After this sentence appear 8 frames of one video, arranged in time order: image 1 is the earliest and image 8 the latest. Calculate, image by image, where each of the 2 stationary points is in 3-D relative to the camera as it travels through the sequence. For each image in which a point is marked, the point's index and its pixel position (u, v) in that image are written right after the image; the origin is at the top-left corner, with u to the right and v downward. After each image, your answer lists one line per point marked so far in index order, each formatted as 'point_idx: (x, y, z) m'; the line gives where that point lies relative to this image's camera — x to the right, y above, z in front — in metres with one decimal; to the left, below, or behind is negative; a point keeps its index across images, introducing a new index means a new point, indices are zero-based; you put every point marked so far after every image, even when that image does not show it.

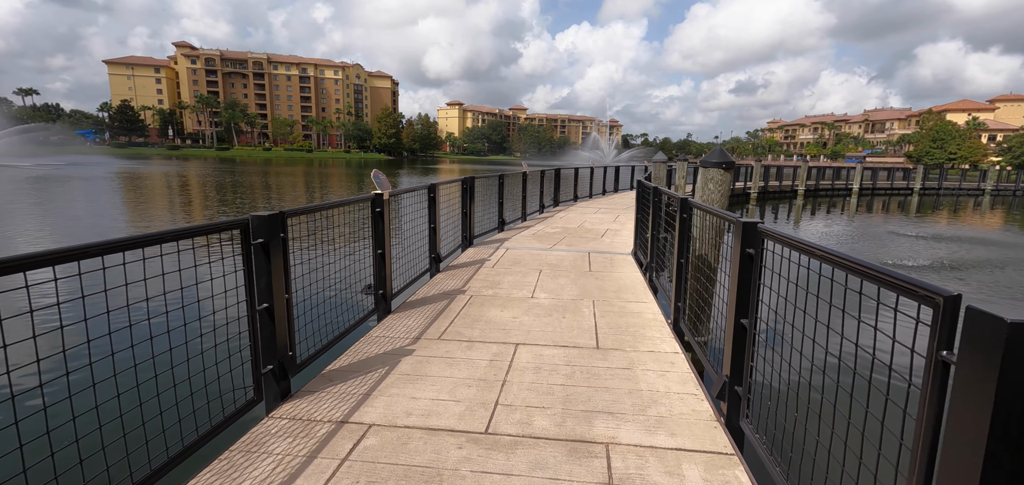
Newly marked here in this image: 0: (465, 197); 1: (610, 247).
0: (-0.7, +0.7, +7.4) m
1: (+1.5, -0.1, +7.6) m
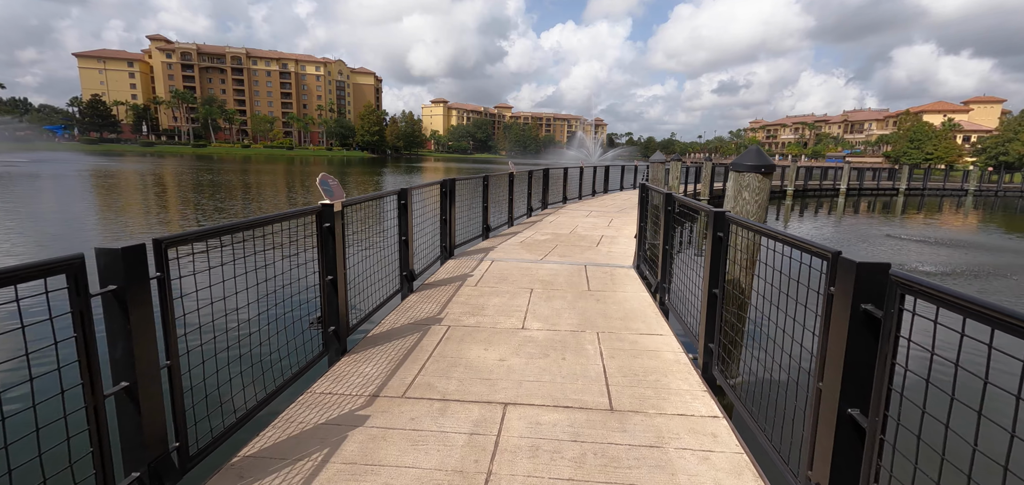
0: (-0.9, +0.5, +6.5) m
1: (+1.3, -0.2, +6.8) m
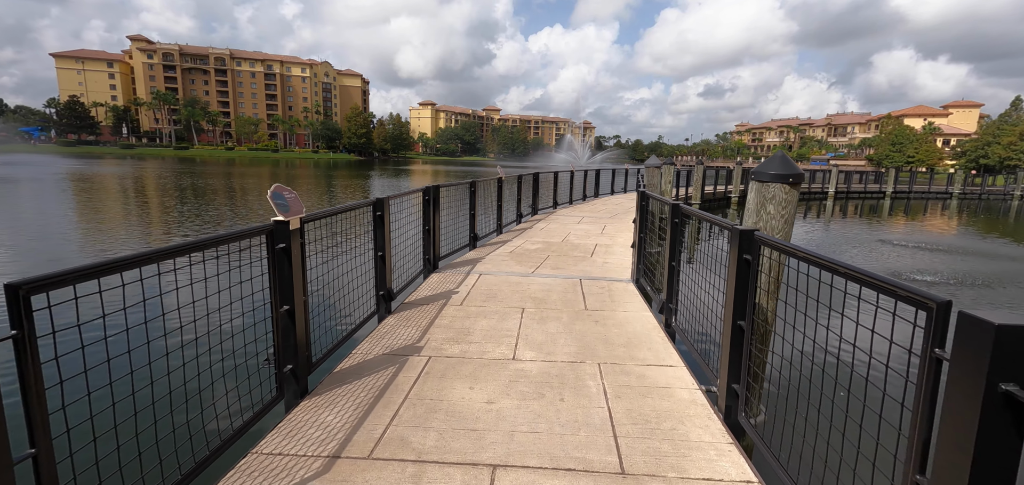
0: (-1.0, +0.4, +6.0) m
1: (+1.2, -0.4, +6.3) m
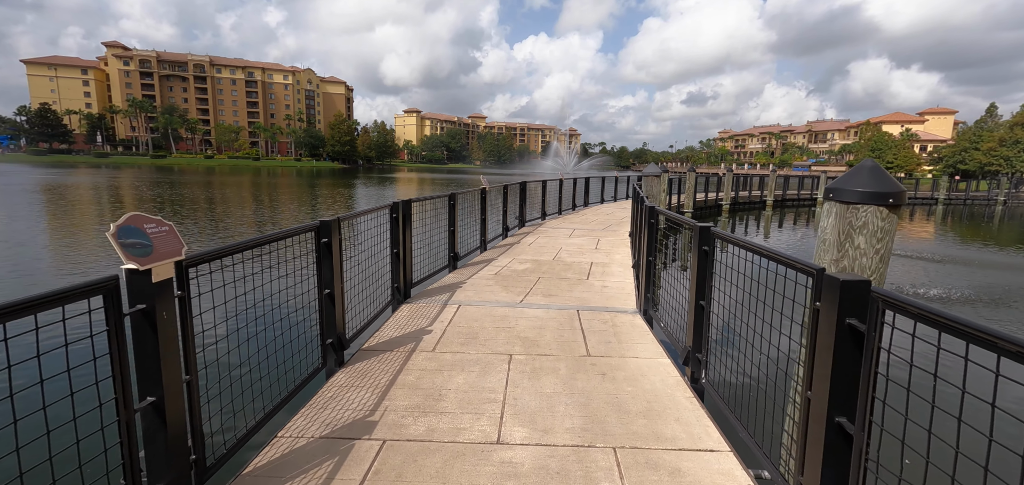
0: (-1.2, +0.1, +5.1) m
1: (+1.0, -0.6, +5.4) m
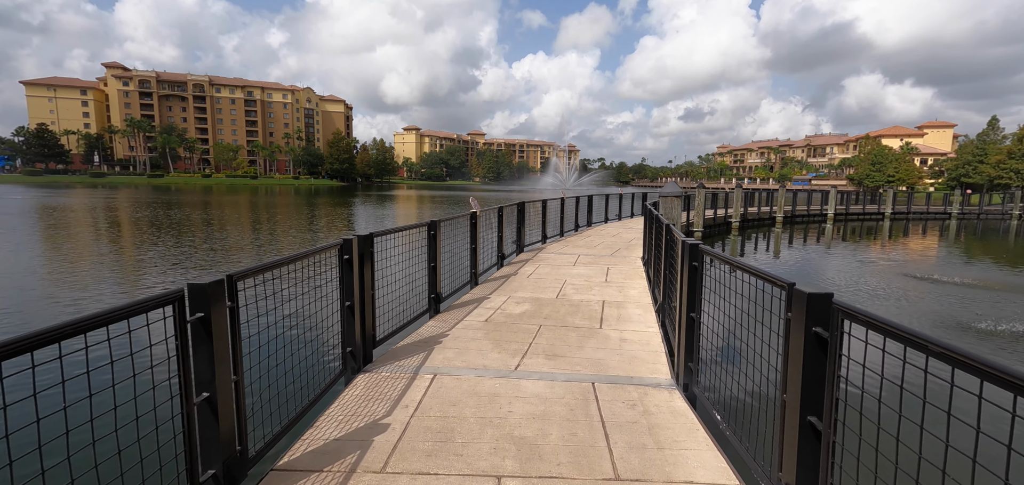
0: (-1.2, -0.2, +3.8) m
1: (+1.0, -1.0, +4.2) m
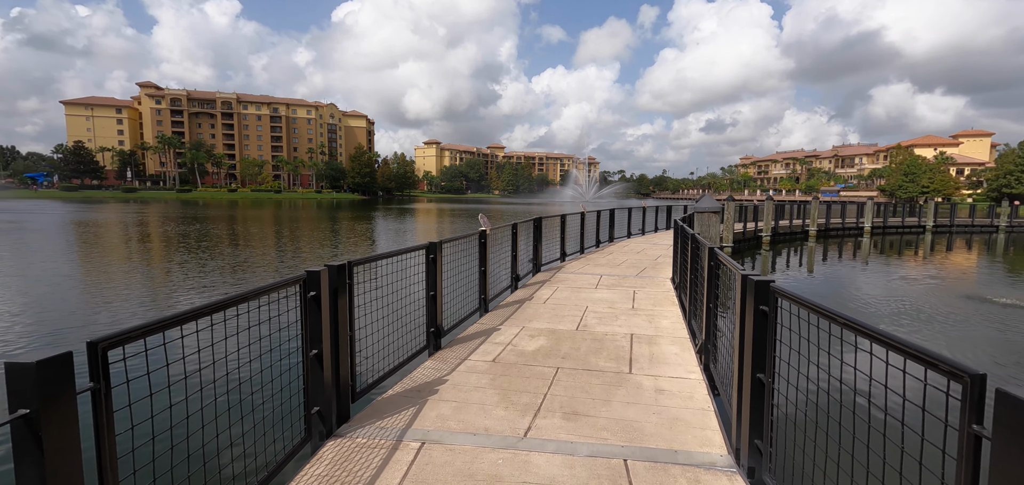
0: (-1.2, -0.4, +3.0) m
1: (+1.0, -1.2, +3.3) m
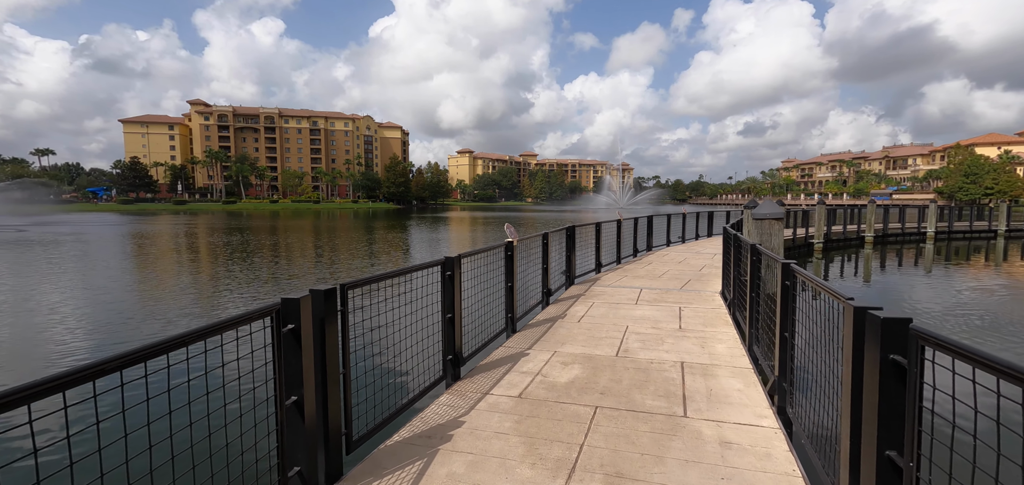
0: (-1.1, -0.5, +2.5) m
1: (+1.2, -1.3, +2.6) m
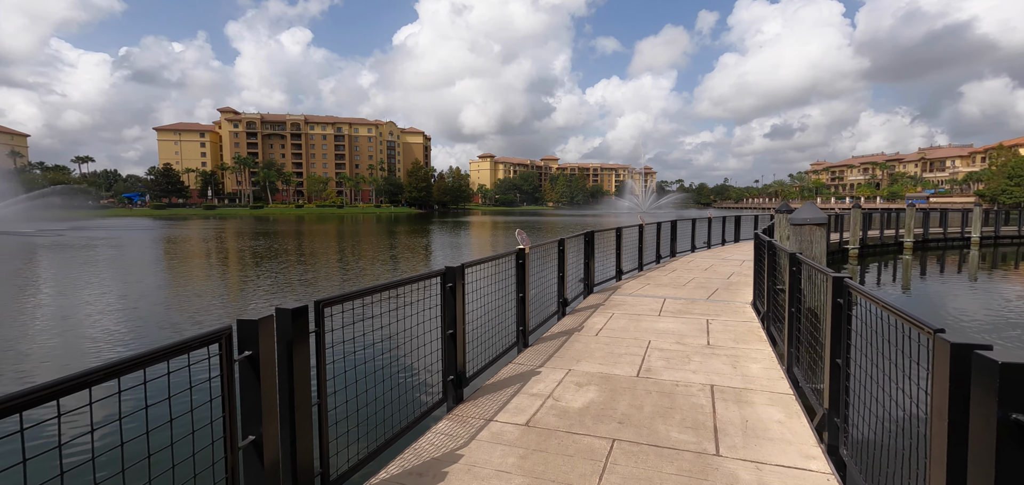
0: (-1.1, -0.6, +2.1) m
1: (+1.1, -1.3, +2.1) m
